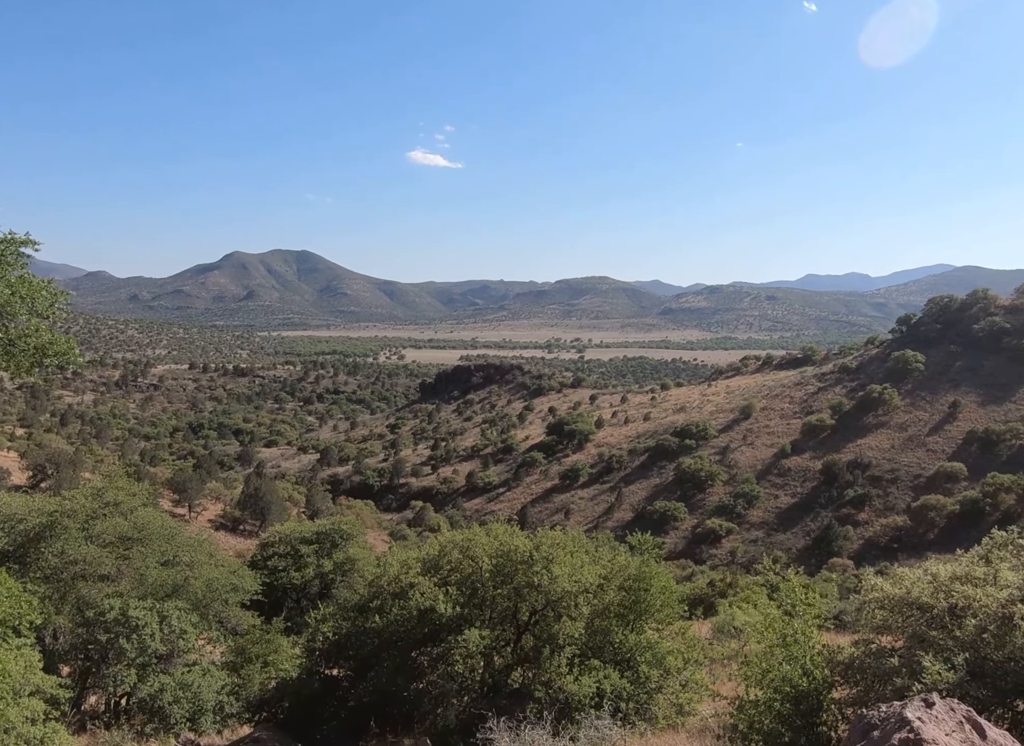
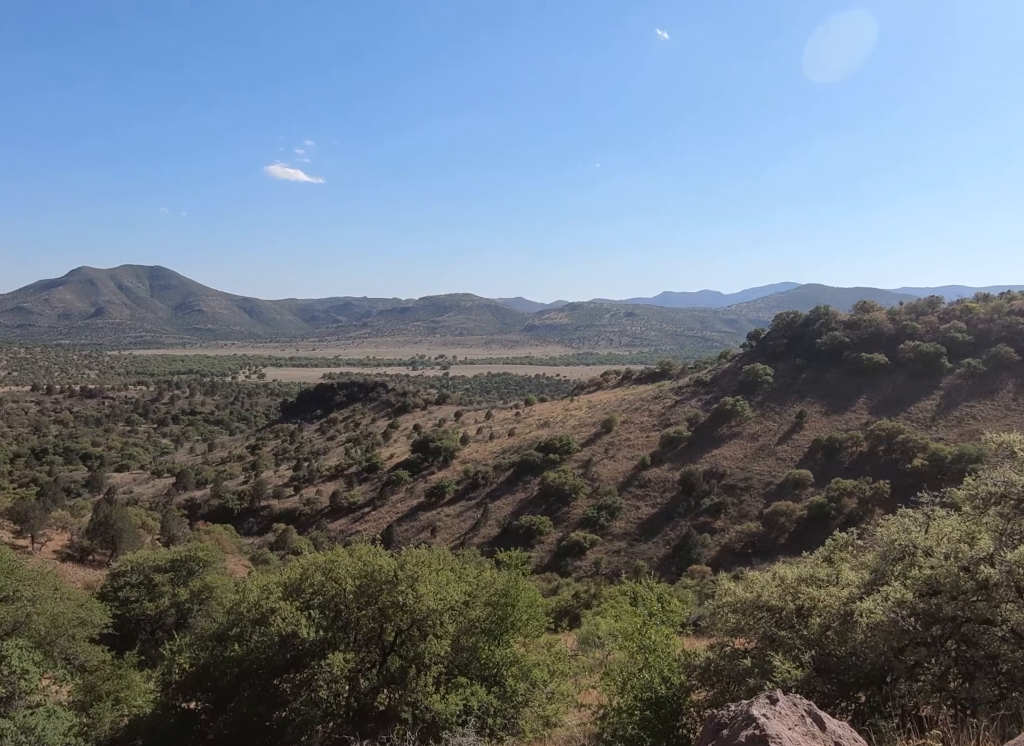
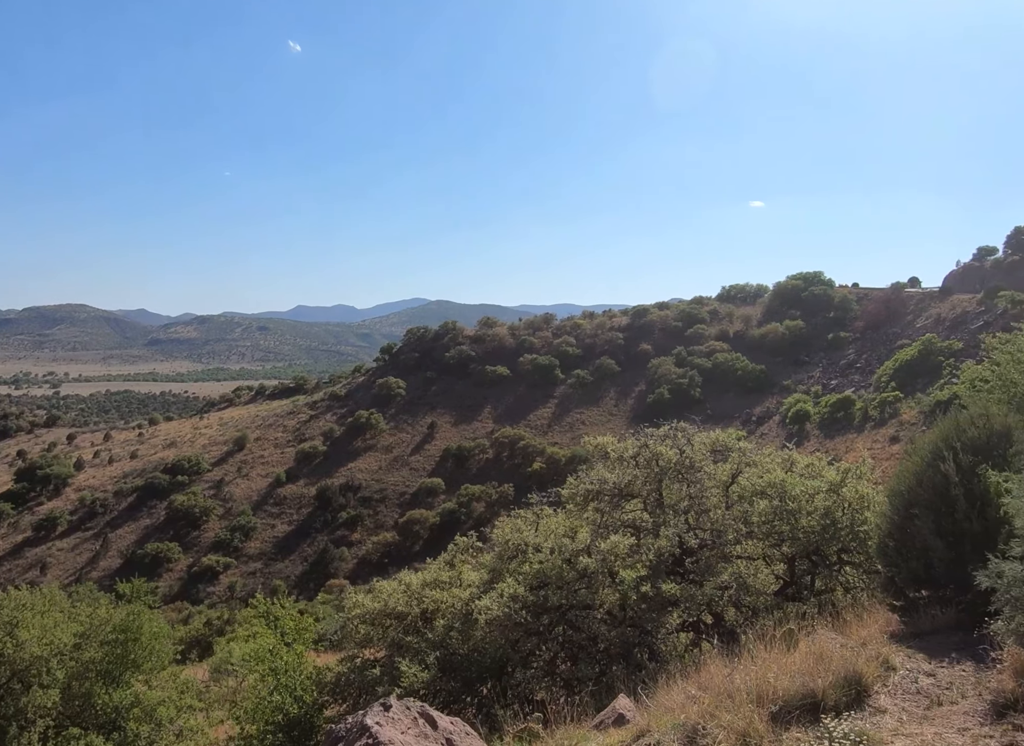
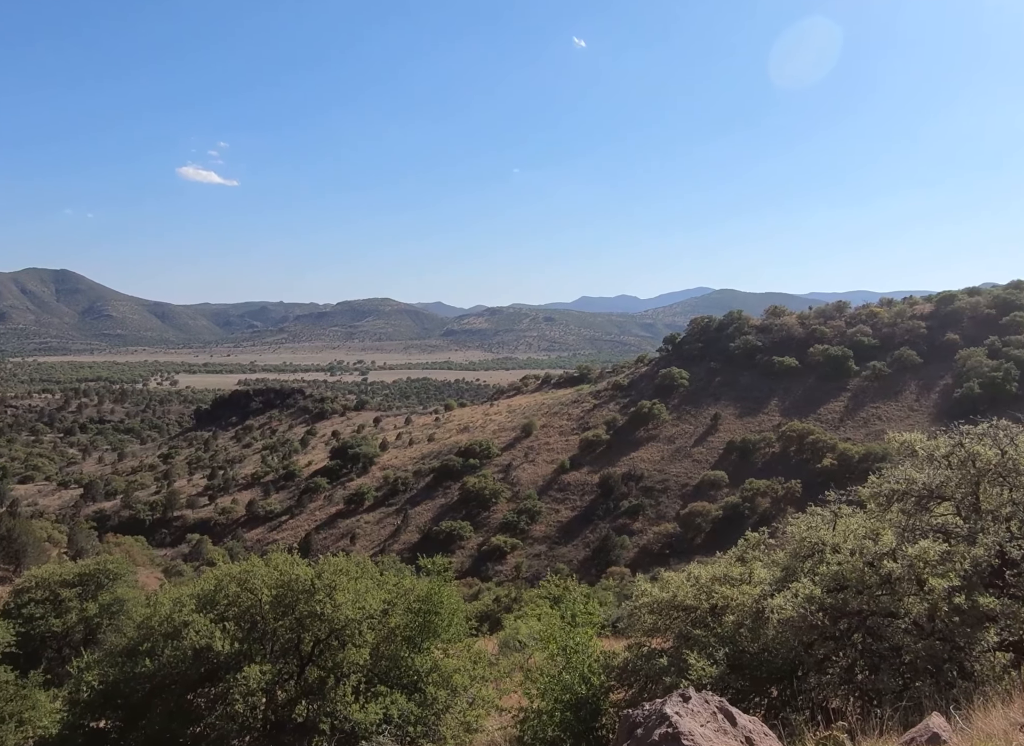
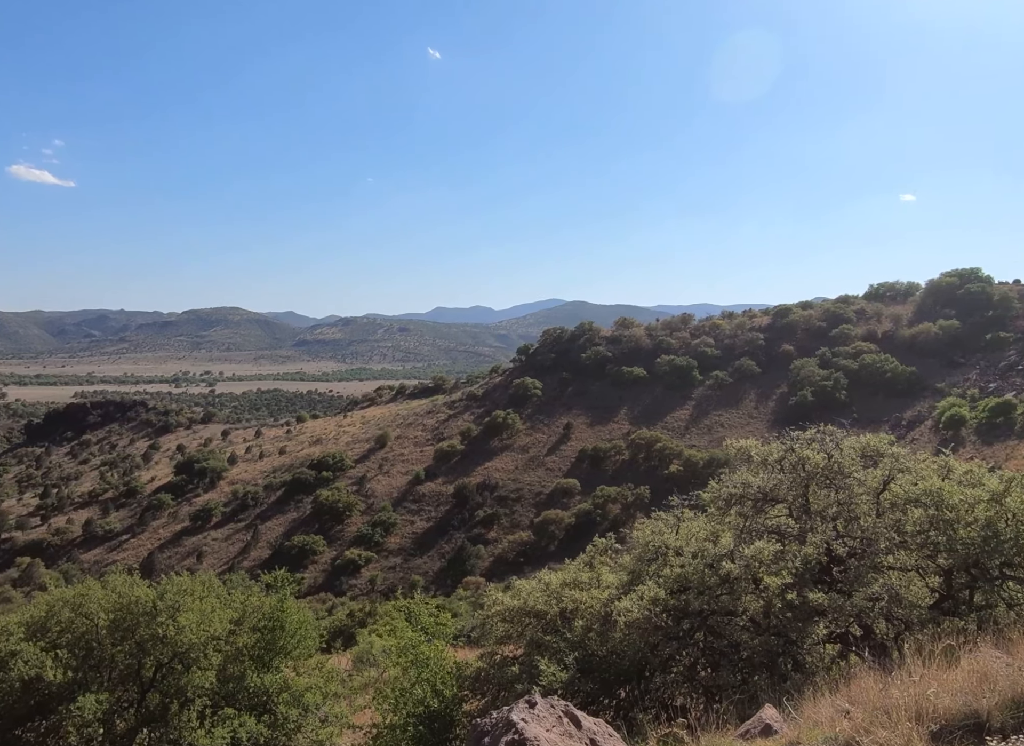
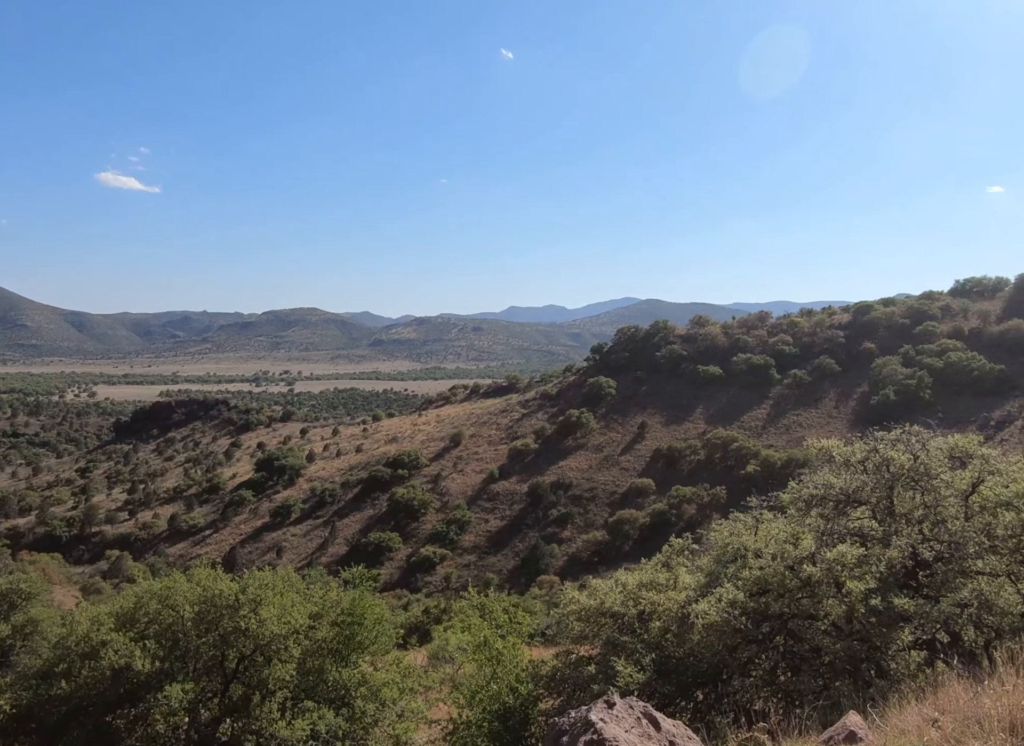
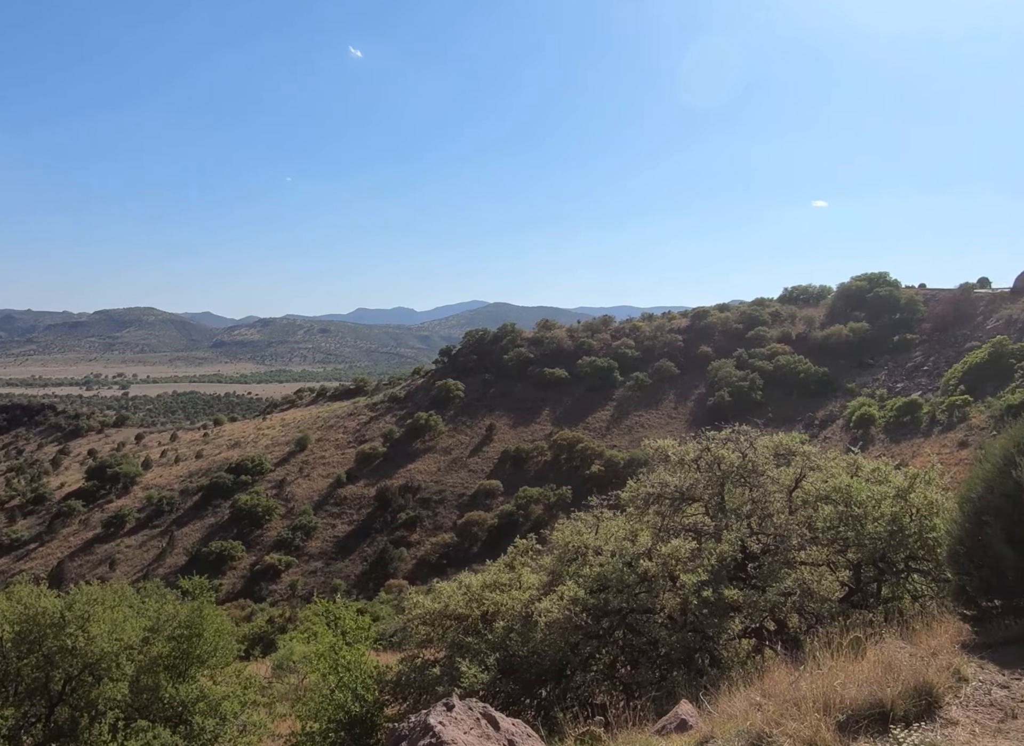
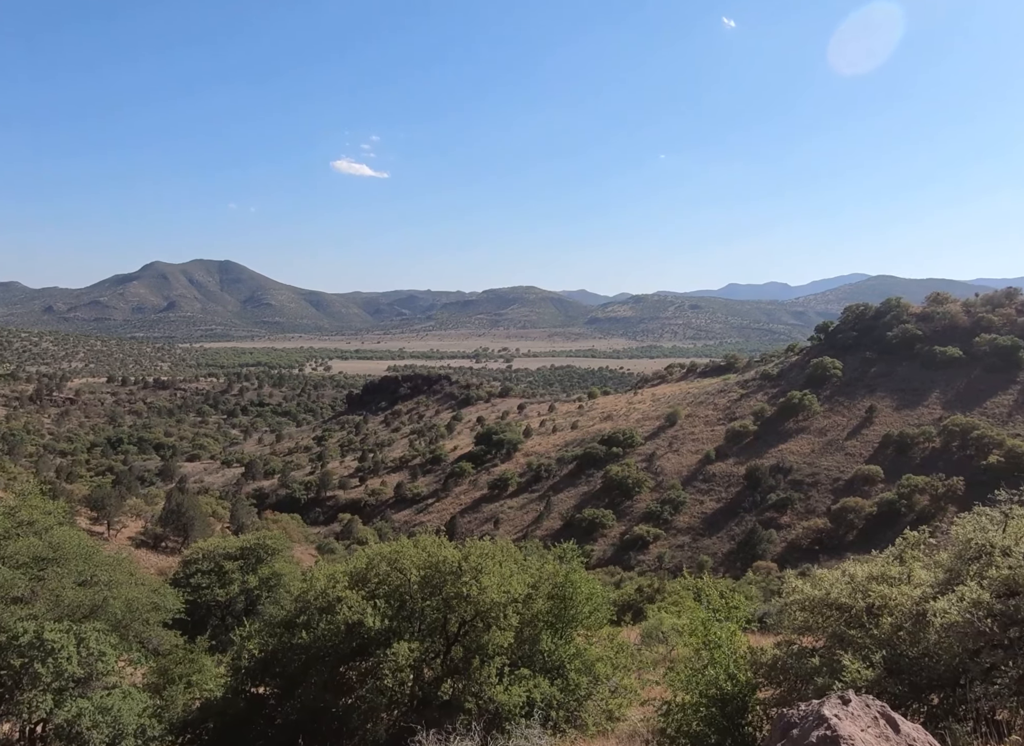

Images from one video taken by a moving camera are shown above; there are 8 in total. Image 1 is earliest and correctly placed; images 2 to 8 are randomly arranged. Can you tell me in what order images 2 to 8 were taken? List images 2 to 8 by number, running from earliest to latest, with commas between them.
8, 2, 4, 6, 5, 7, 3
